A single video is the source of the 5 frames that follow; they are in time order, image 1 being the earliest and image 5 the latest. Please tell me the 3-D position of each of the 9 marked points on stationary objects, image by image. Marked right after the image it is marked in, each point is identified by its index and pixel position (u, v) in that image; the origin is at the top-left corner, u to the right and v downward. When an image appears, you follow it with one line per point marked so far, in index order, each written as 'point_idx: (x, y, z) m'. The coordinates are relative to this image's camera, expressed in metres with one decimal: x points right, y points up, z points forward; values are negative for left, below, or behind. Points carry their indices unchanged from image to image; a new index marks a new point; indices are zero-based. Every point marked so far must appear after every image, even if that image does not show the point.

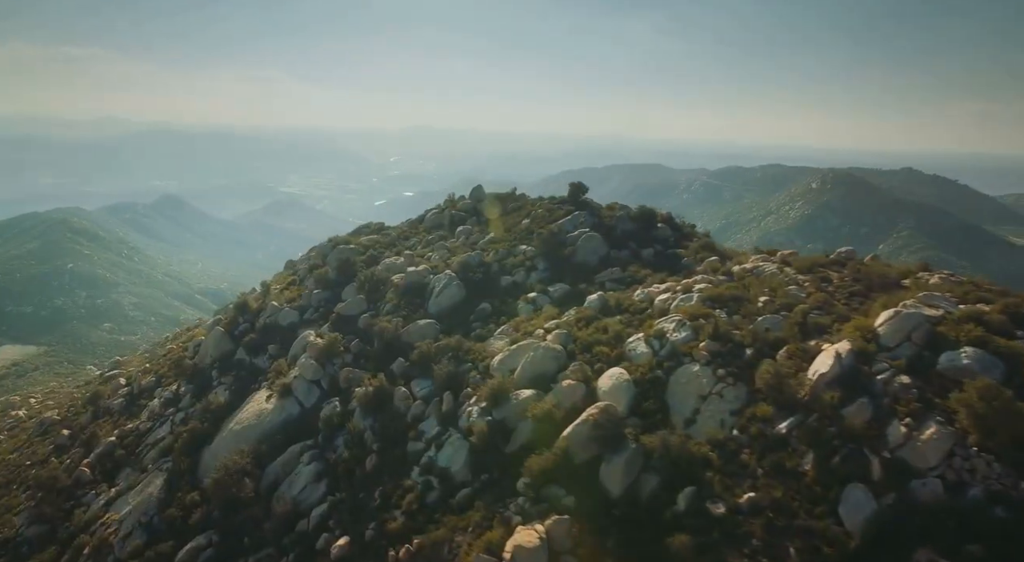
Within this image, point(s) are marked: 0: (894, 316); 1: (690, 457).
0: (+11.6, -1.1, +19.6) m
1: (+5.0, -5.0, +18.1) m
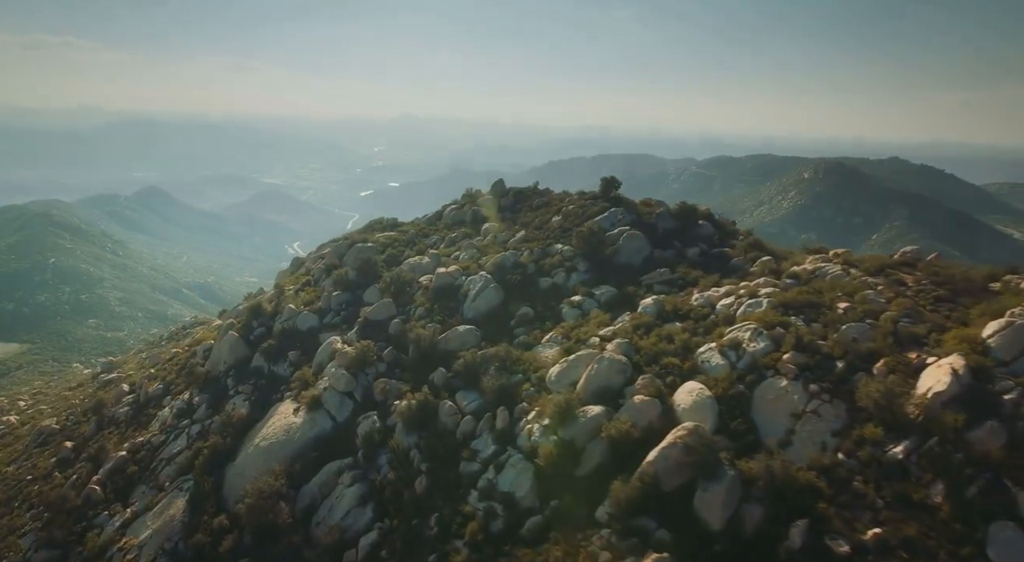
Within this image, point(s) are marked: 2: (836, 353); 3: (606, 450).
0: (+13.9, -1.3, +18.0) m
1: (+7.3, -5.3, +16.4) m
2: (+10.1, -2.2, +20.0) m
3: (+2.9, -5.2, +19.7) m
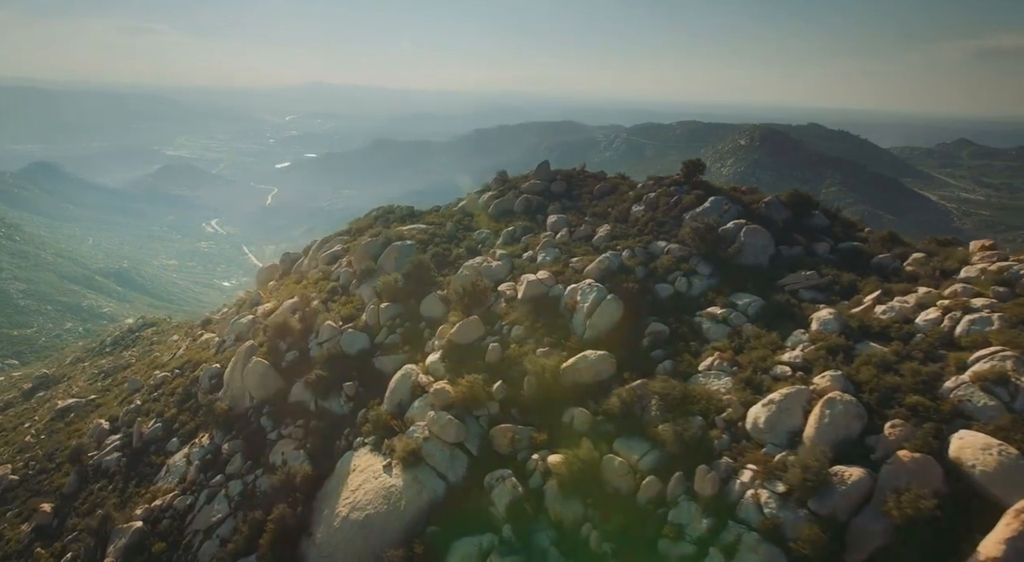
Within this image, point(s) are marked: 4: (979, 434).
0: (+20.1, -1.7, +14.8) m
1: (+13.9, -6.0, +12.6) m
2: (+16.1, -2.8, +16.3) m
3: (+9.1, -6.0, +15.4) m
4: (+12.0, -3.9, +16.6) m
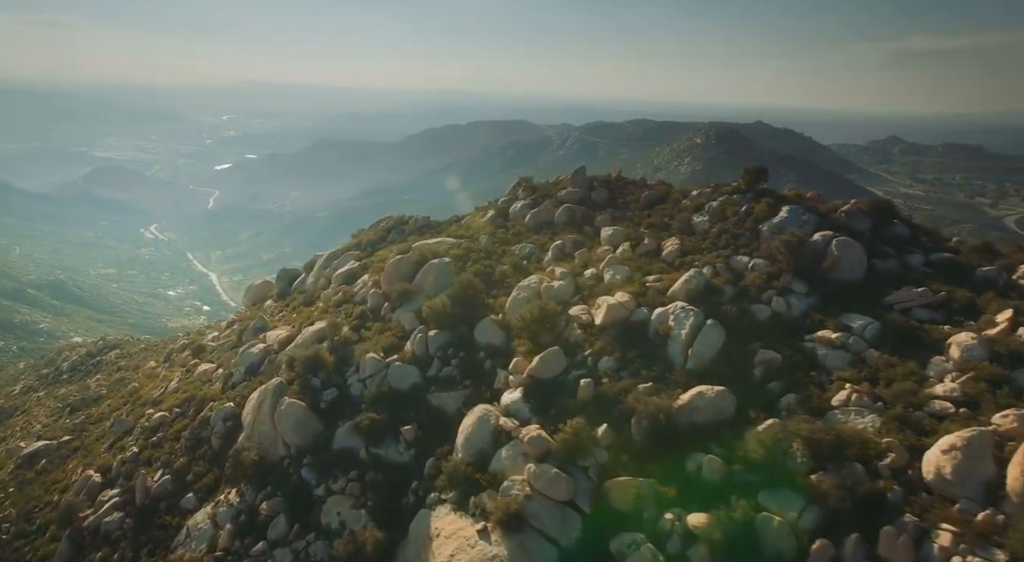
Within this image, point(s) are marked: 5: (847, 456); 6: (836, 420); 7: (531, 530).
0: (+24.1, -2.2, +13.4) m
1: (+18.2, -6.6, +10.8) m
2: (+20.1, -3.3, +14.7) m
3: (+13.2, -6.7, +13.2) m
4: (+15.9, -4.5, +14.6) m
5: (+9.2, -4.9, +17.9) m
6: (+9.7, -4.2, +19.4) m
7: (+0.7, -7.4, +18.9) m
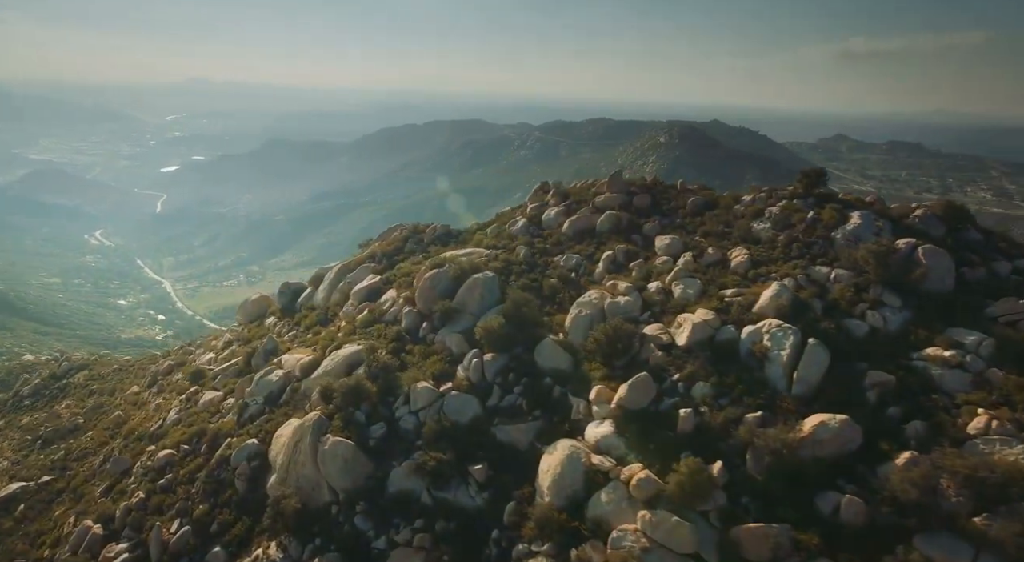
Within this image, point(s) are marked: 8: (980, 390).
0: (+27.5, -2.4, +12.7) m
1: (+21.9, -6.9, +9.6) m
2: (+23.4, -3.6, +13.7) m
3: (+16.7, -7.1, +11.7) m
4: (+19.3, -4.9, +13.3) m
5: (+12.4, -5.4, +16.2) m
6: (+12.8, -4.7, +17.6) m
7: (+3.9, -8.0, +16.6) m
8: (+14.3, -3.2, +19.4) m
